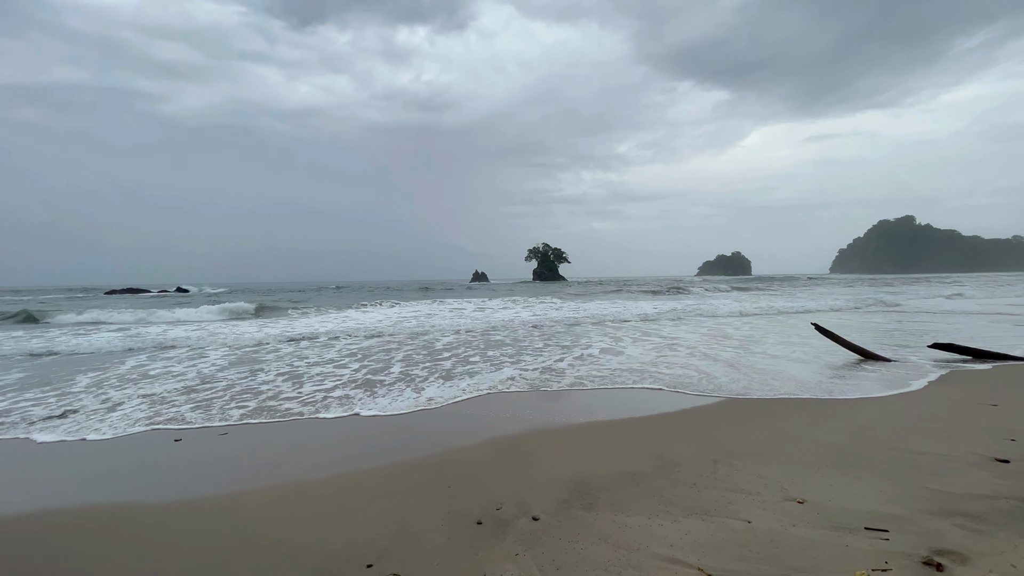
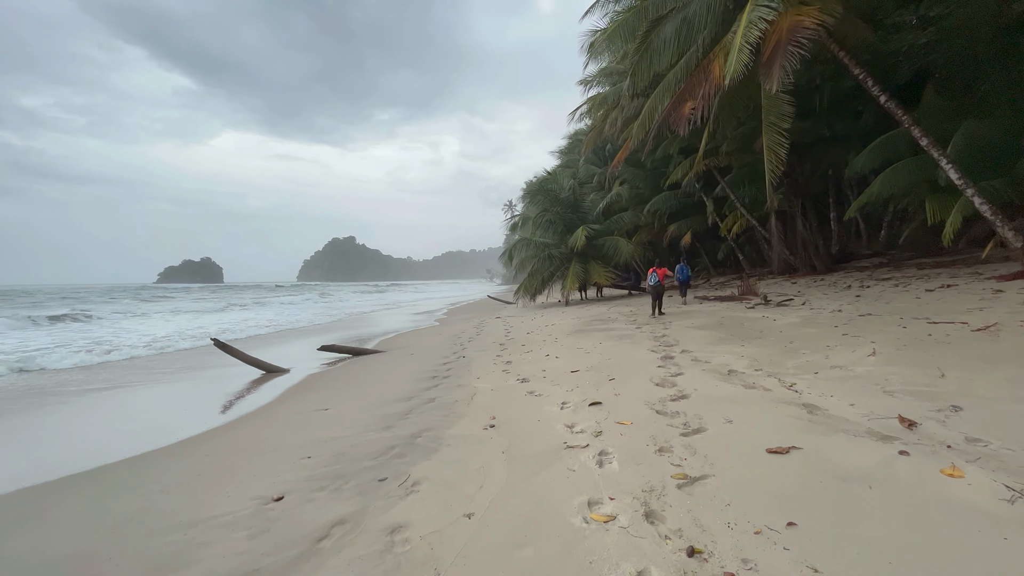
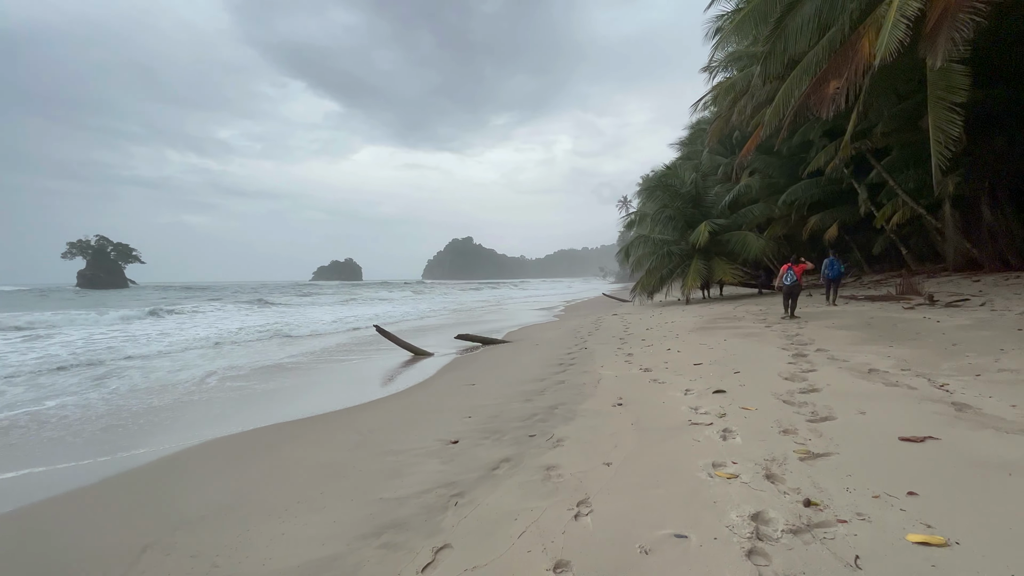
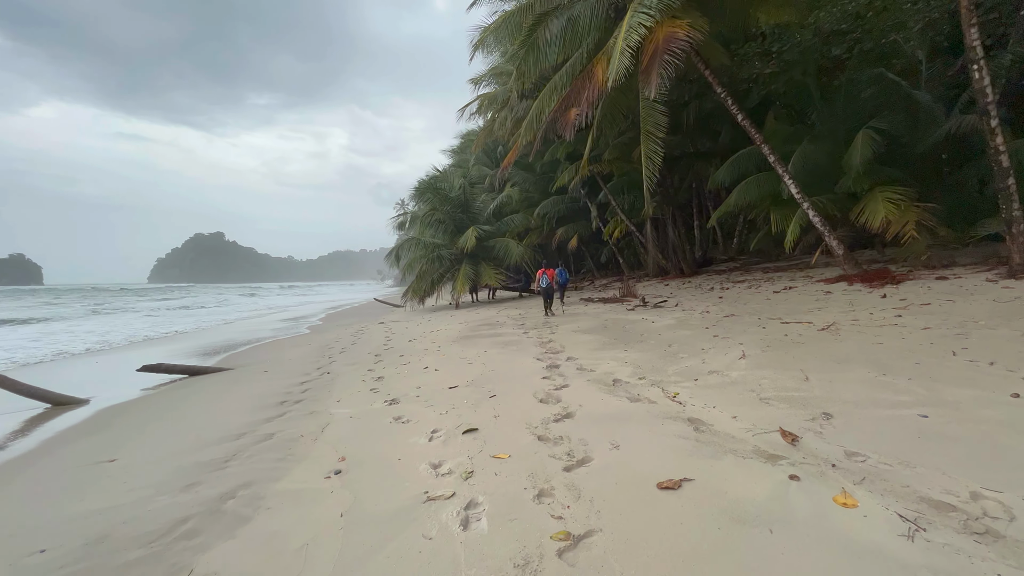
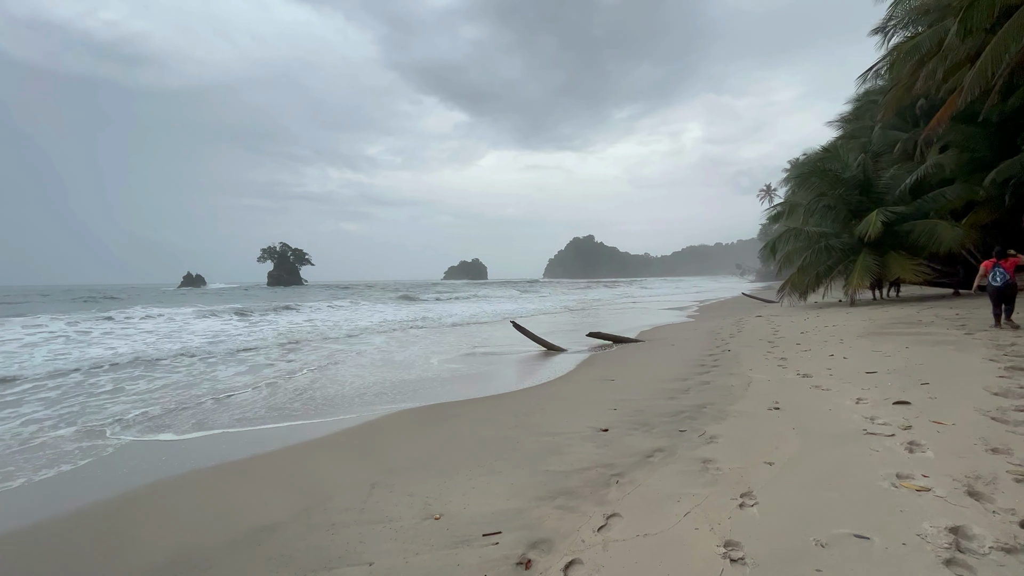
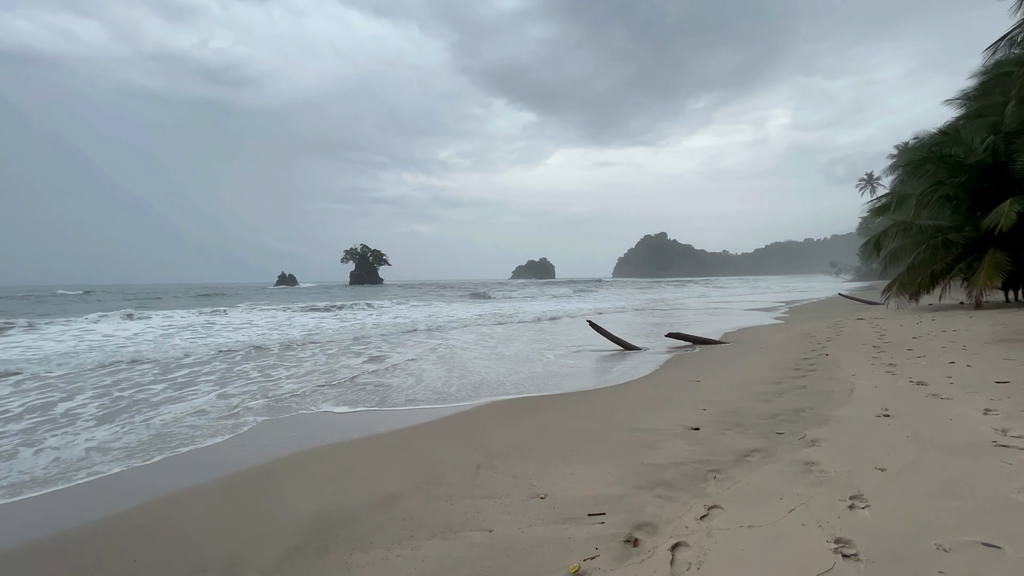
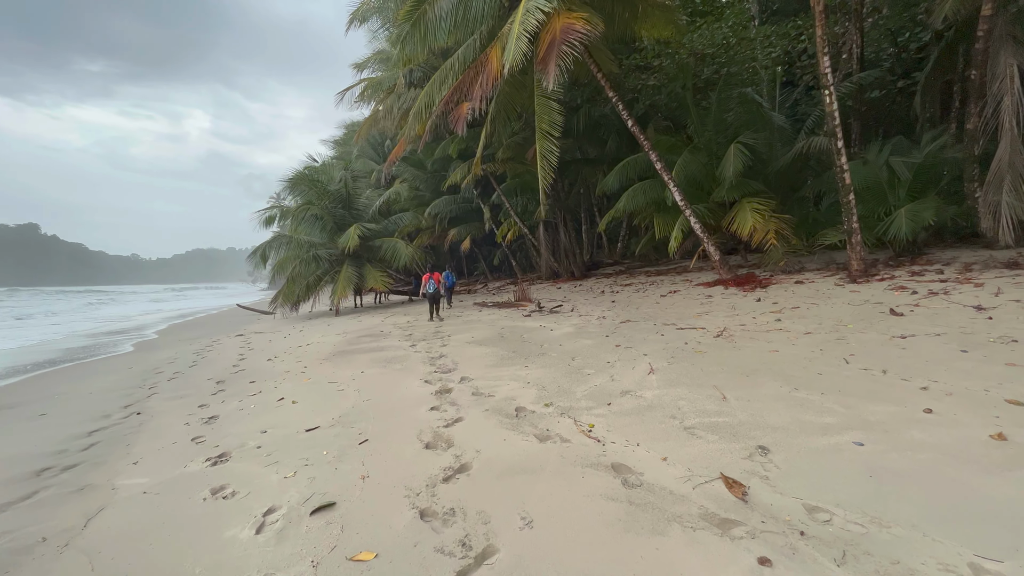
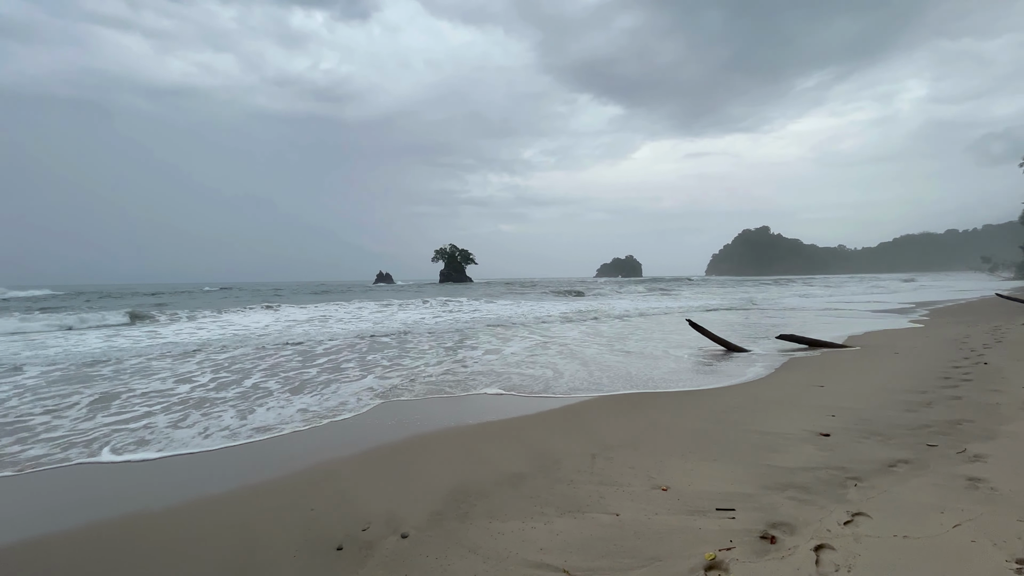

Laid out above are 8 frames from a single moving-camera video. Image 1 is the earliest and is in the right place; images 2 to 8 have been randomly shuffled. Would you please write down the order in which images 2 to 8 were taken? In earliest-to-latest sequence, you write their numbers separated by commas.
8, 6, 5, 3, 2, 4, 7
